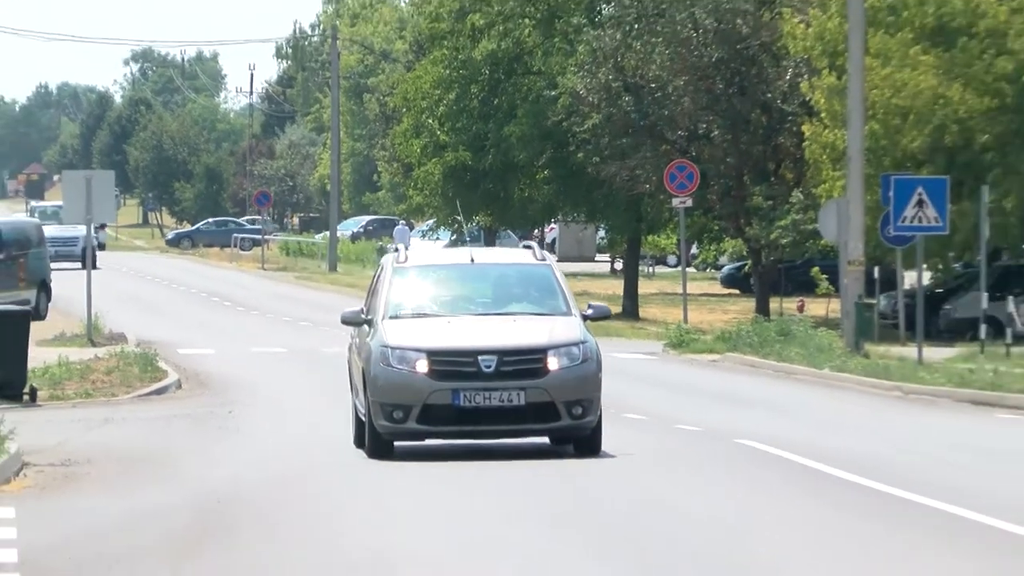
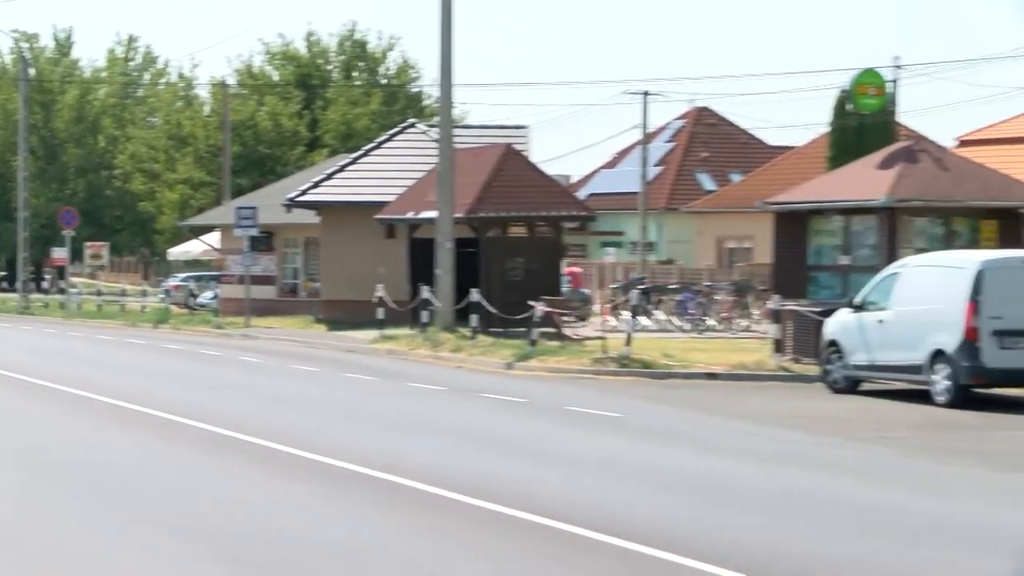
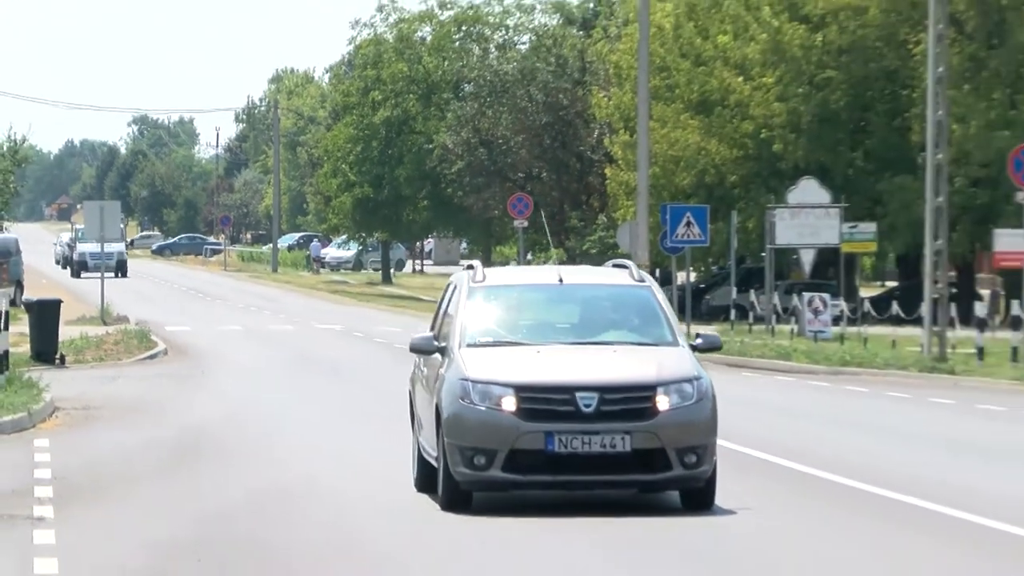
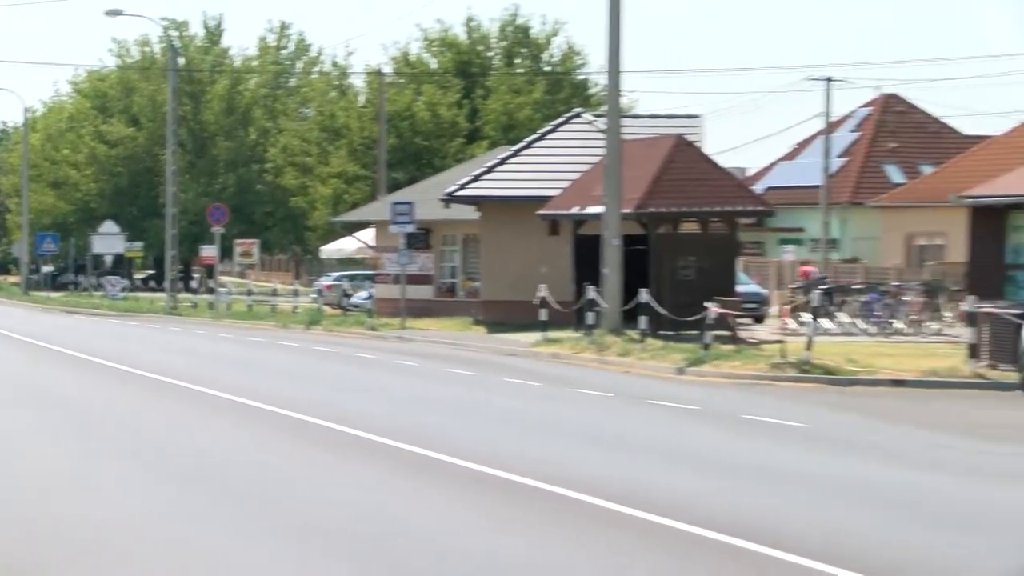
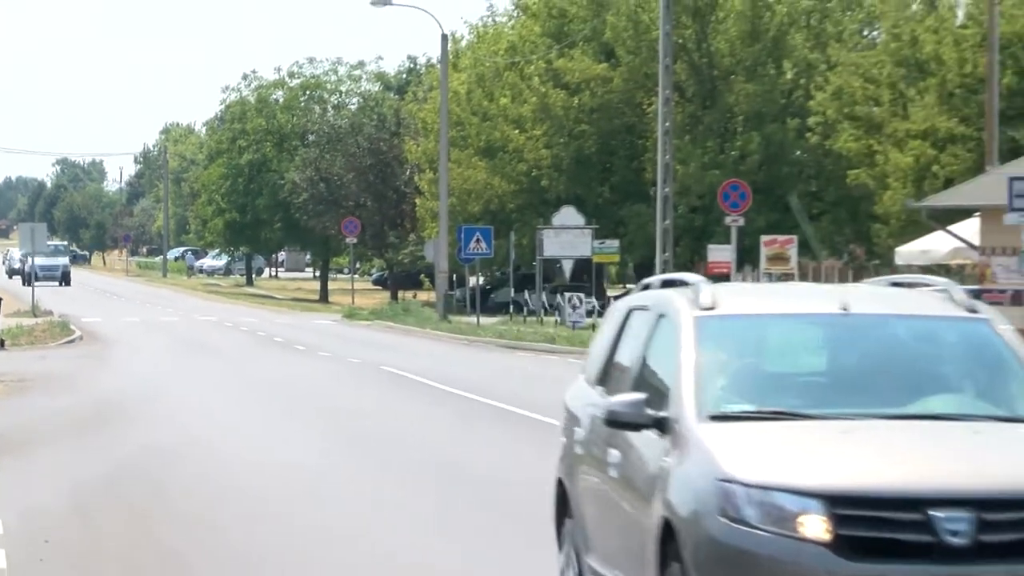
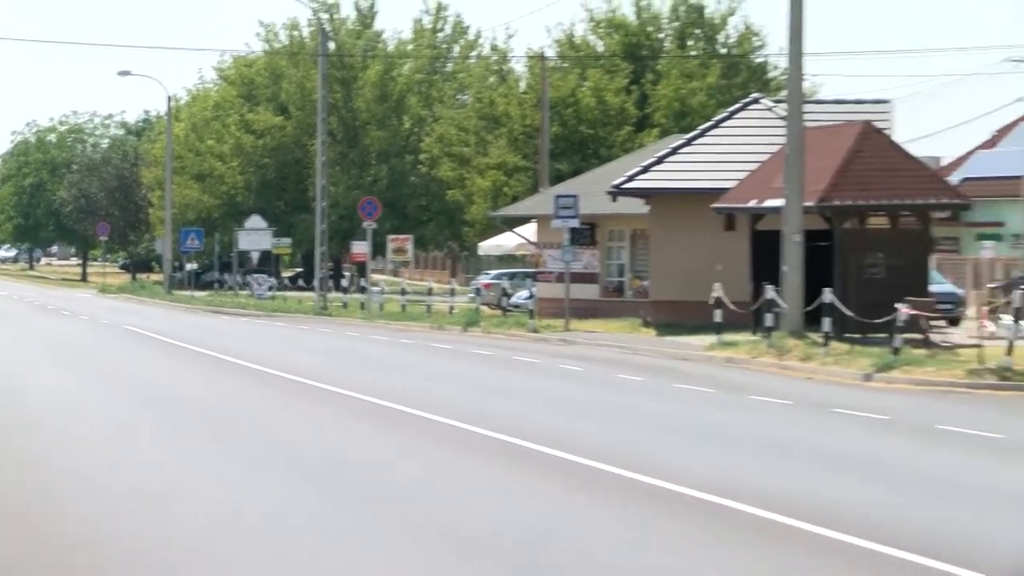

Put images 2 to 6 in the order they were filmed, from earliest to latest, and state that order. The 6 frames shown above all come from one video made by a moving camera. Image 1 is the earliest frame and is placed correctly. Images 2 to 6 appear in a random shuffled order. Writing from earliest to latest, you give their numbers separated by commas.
3, 5, 6, 4, 2
